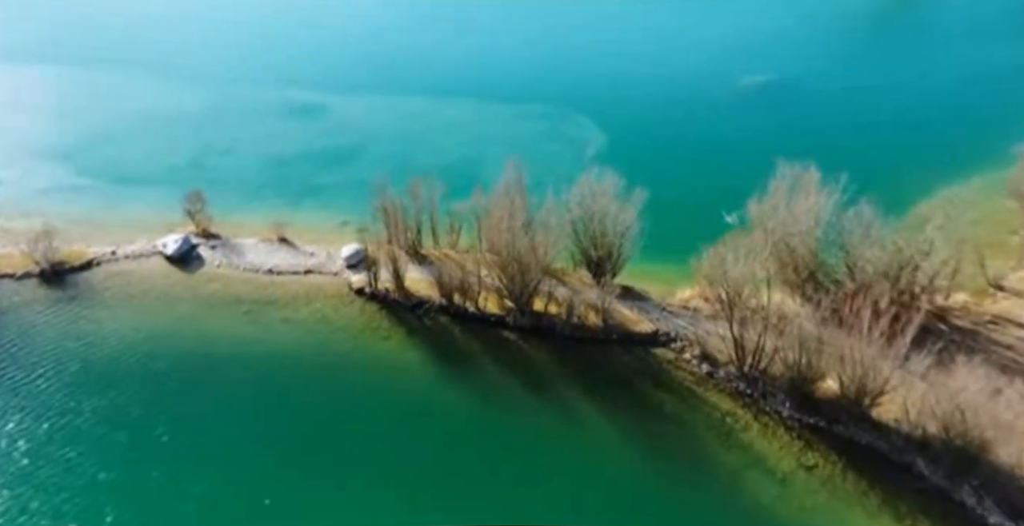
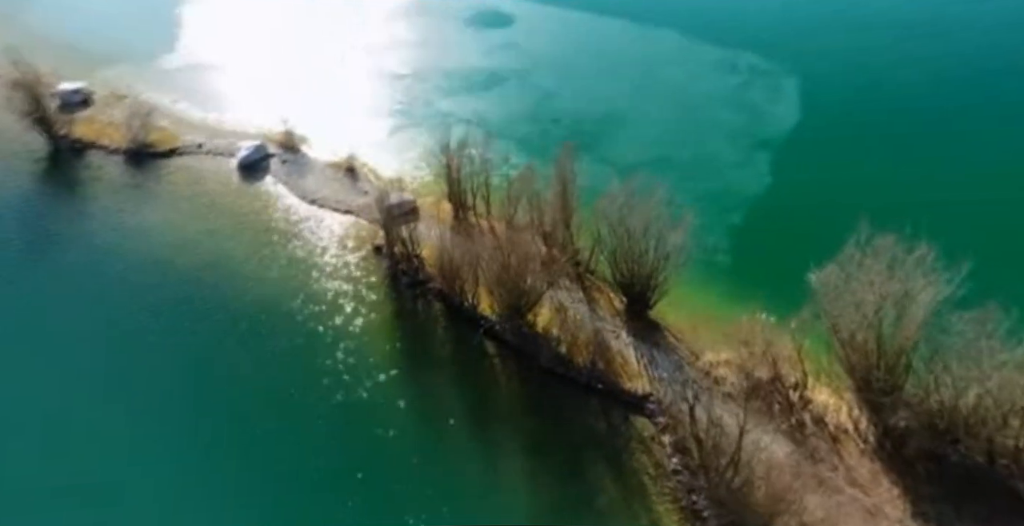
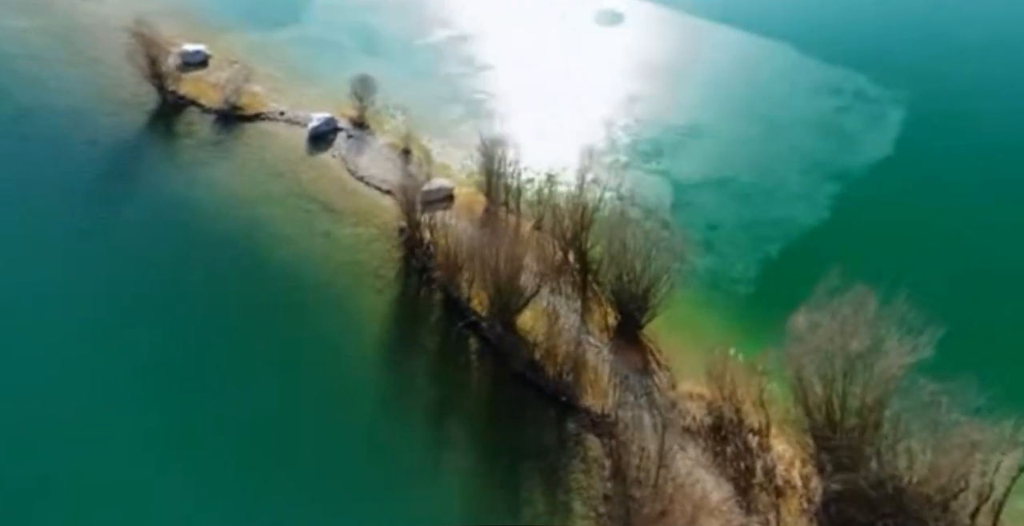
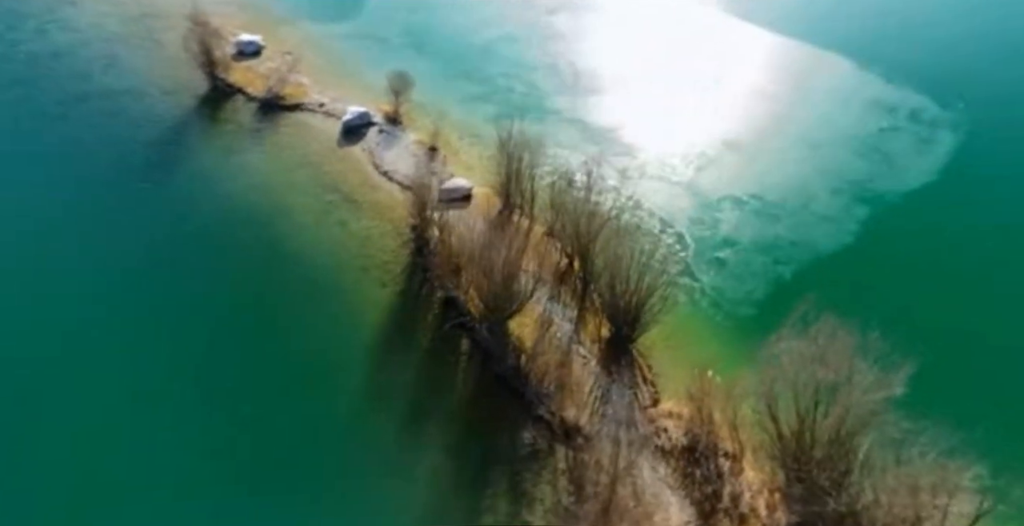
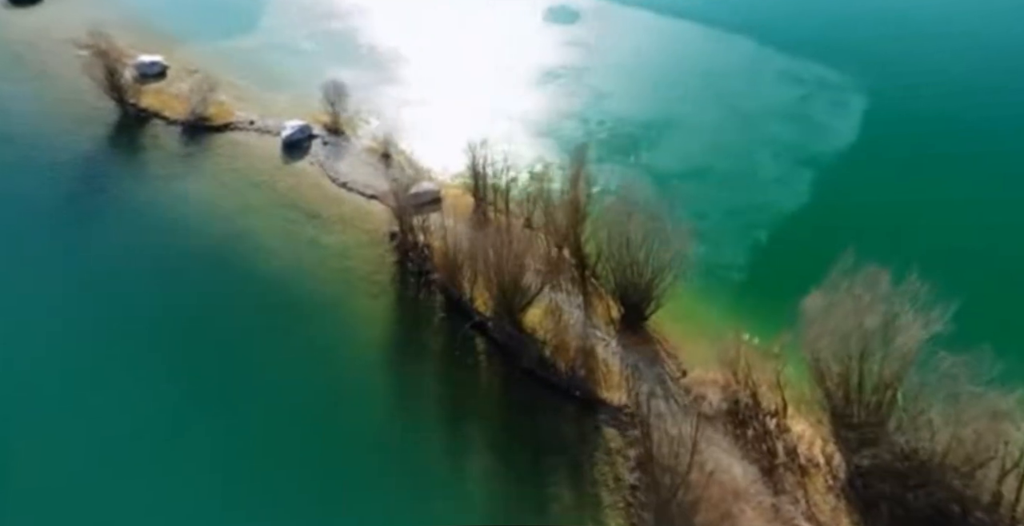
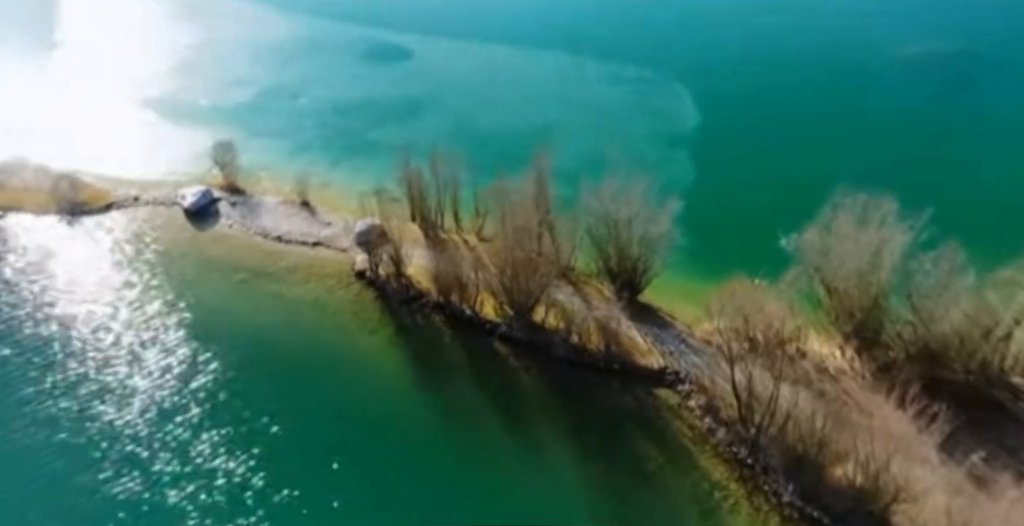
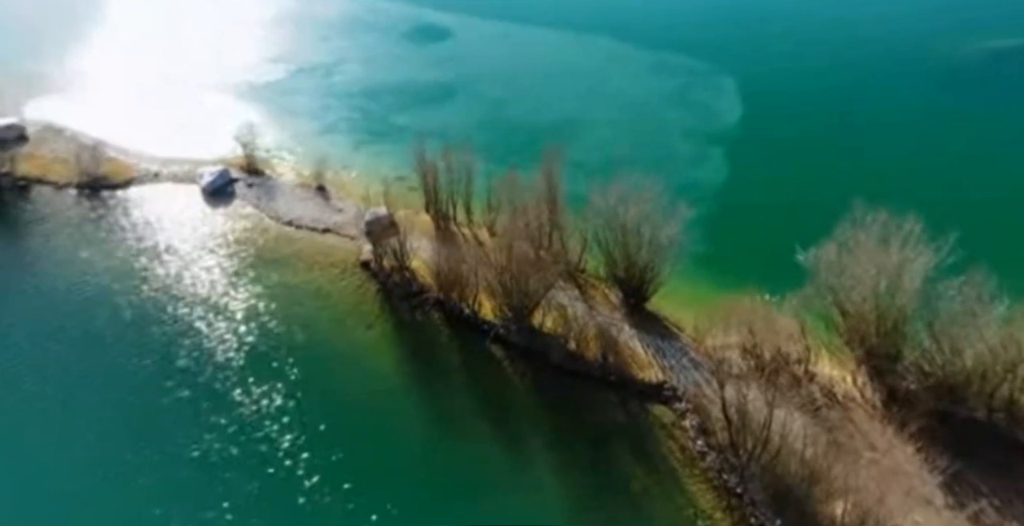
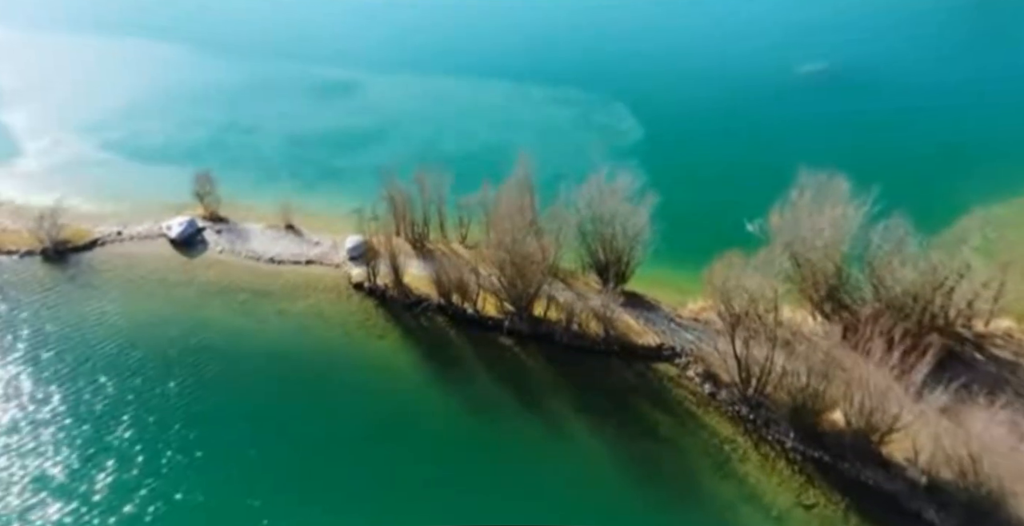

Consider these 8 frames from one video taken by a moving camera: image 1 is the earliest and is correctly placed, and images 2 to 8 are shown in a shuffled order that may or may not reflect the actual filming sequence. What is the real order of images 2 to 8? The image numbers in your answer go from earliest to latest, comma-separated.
8, 6, 7, 2, 5, 3, 4
